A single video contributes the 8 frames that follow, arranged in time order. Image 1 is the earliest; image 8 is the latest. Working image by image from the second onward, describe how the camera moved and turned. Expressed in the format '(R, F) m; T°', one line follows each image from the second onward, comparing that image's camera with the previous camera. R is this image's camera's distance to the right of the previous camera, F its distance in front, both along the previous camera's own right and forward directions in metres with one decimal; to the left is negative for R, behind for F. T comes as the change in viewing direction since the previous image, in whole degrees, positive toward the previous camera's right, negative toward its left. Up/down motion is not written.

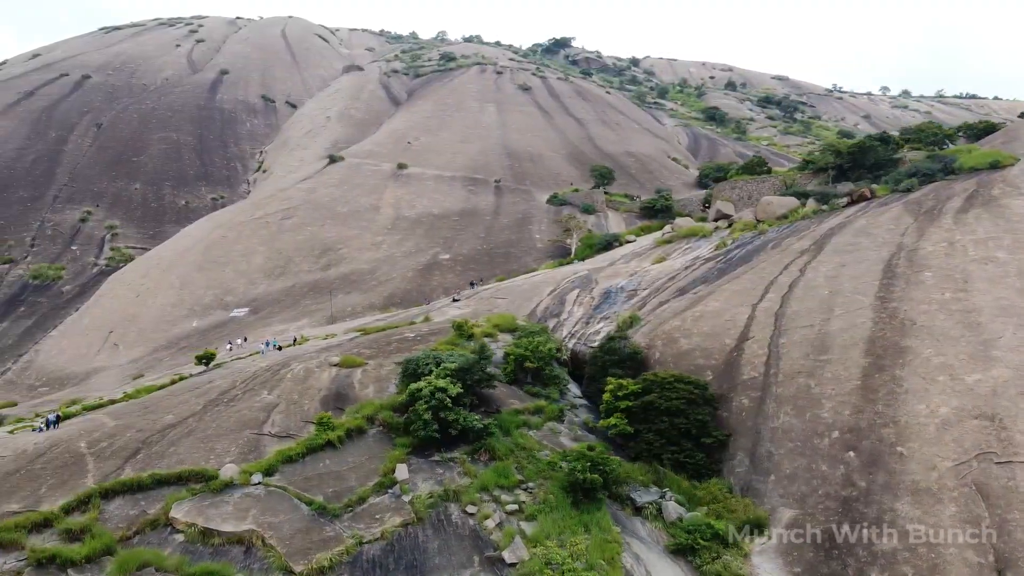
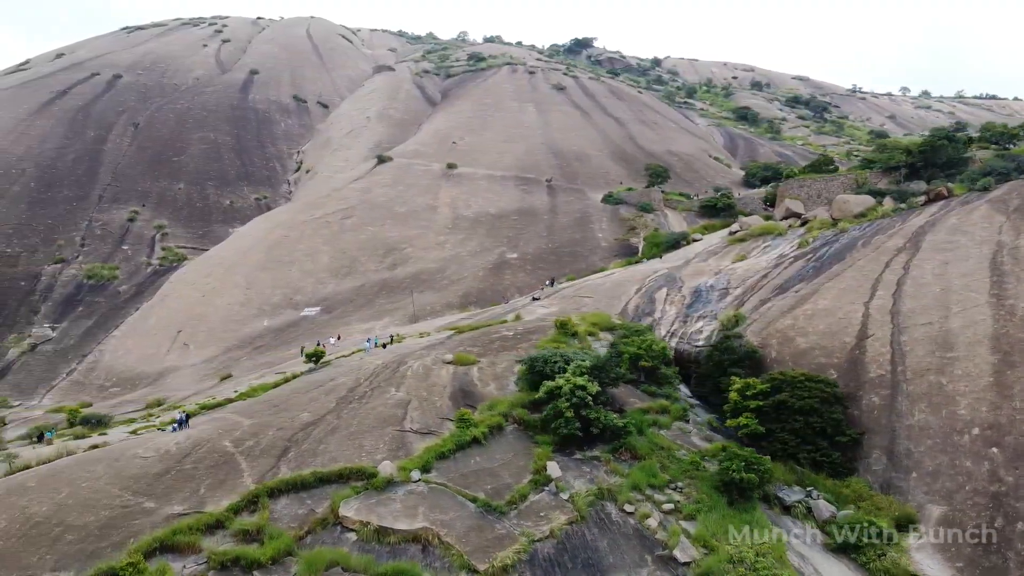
(-2.5, +0.2) m; +1°
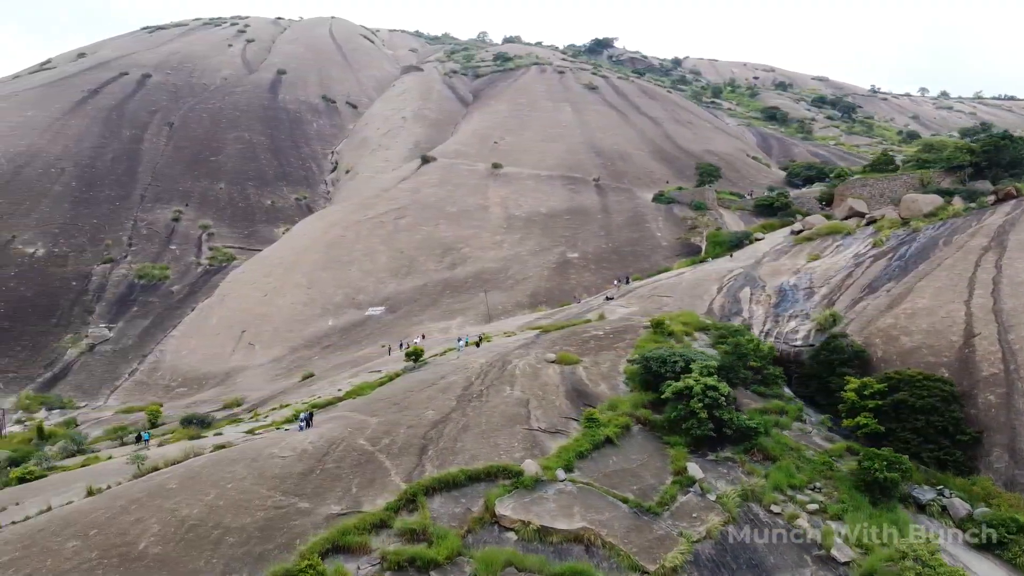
(-2.2, +0.2) m; 0°
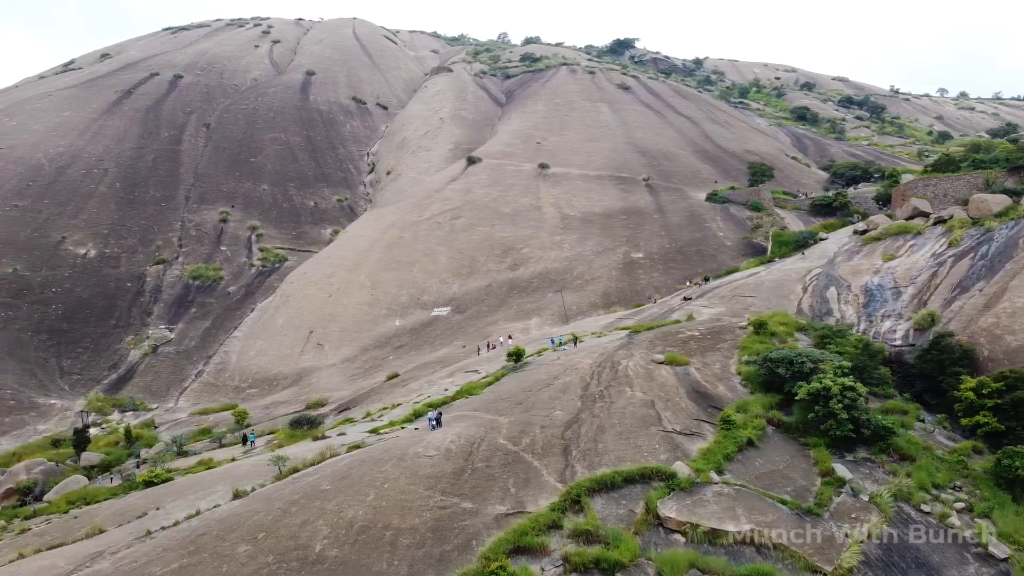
(-2.2, +0.1) m; 0°
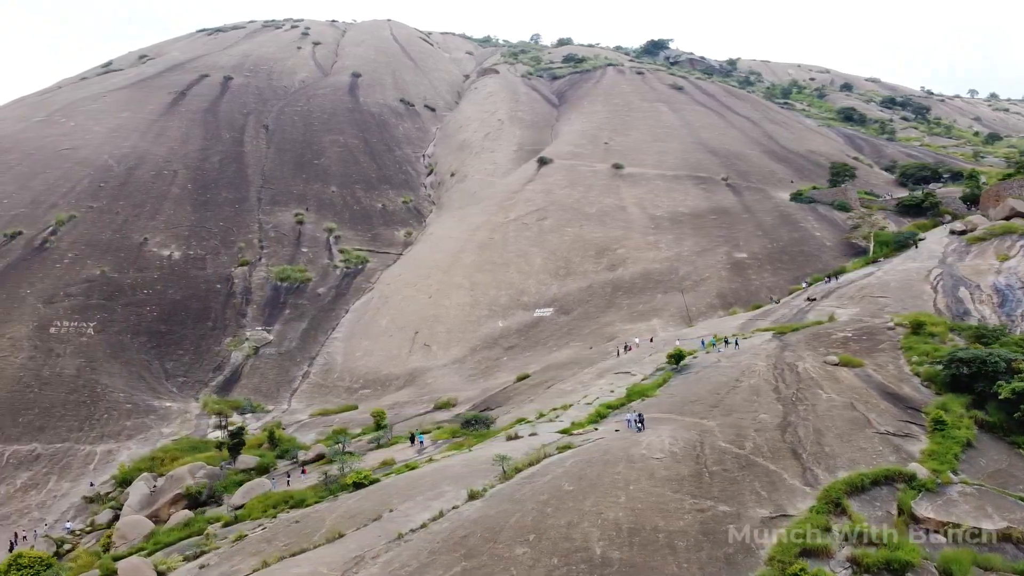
(-3.5, +0.1) m; +1°
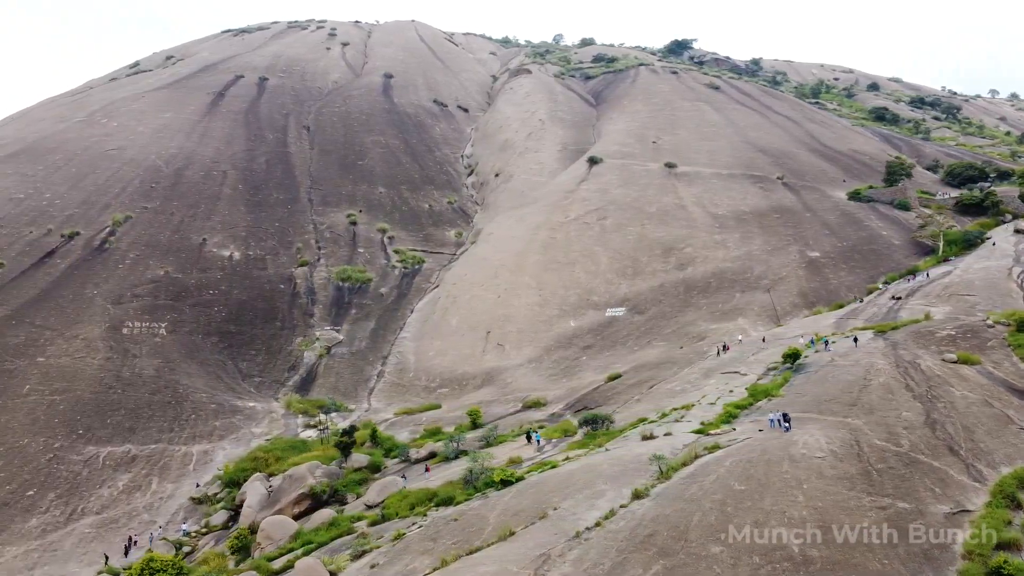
(-2.4, 0.0) m; 0°
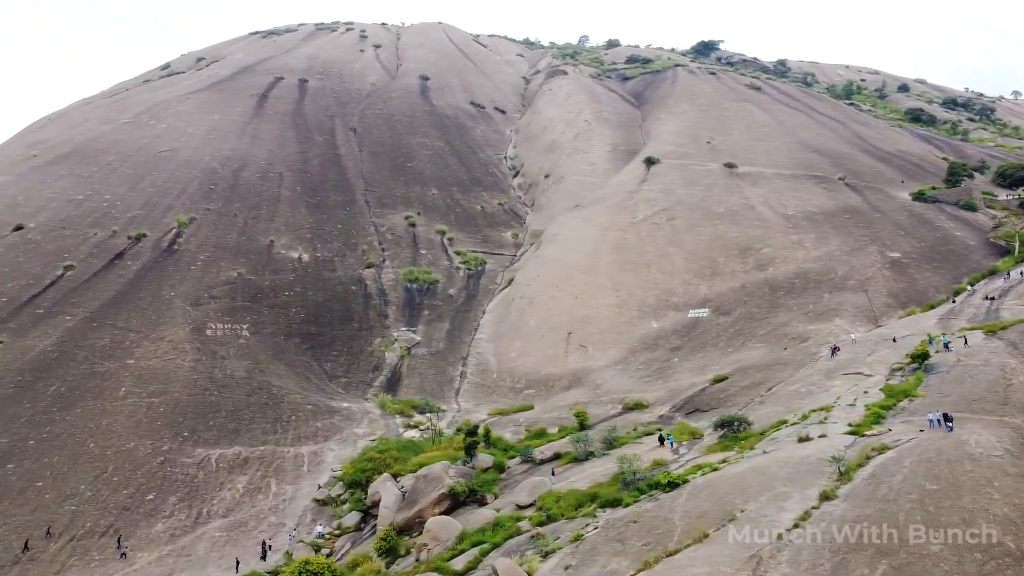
(-2.8, -0.1) m; +1°
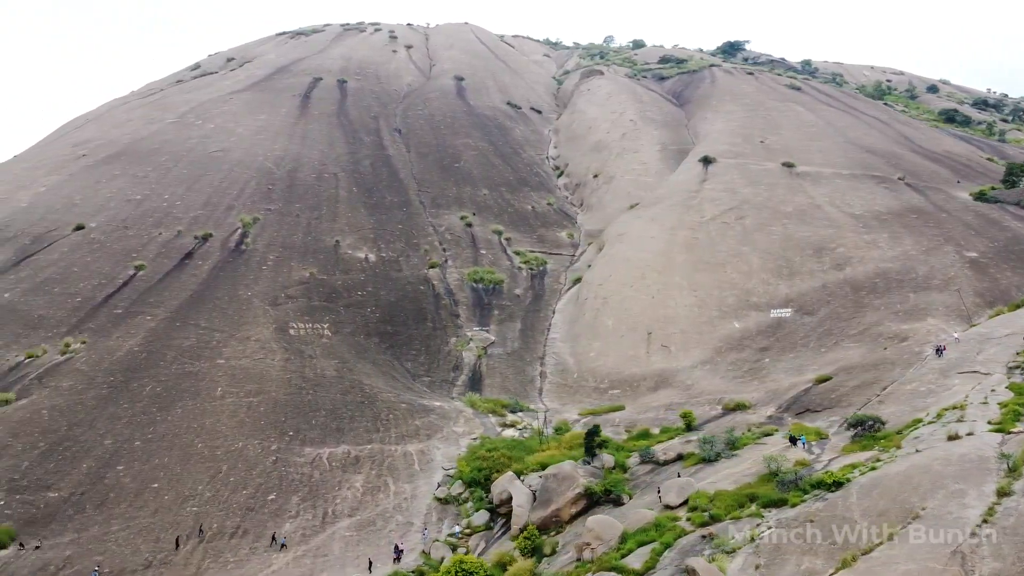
(-2.8, -0.1) m; +1°
